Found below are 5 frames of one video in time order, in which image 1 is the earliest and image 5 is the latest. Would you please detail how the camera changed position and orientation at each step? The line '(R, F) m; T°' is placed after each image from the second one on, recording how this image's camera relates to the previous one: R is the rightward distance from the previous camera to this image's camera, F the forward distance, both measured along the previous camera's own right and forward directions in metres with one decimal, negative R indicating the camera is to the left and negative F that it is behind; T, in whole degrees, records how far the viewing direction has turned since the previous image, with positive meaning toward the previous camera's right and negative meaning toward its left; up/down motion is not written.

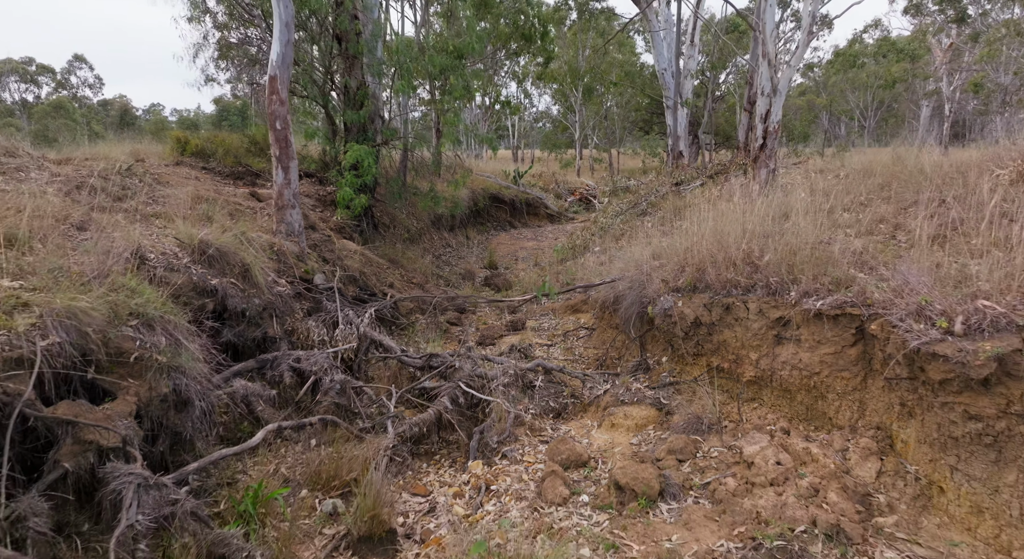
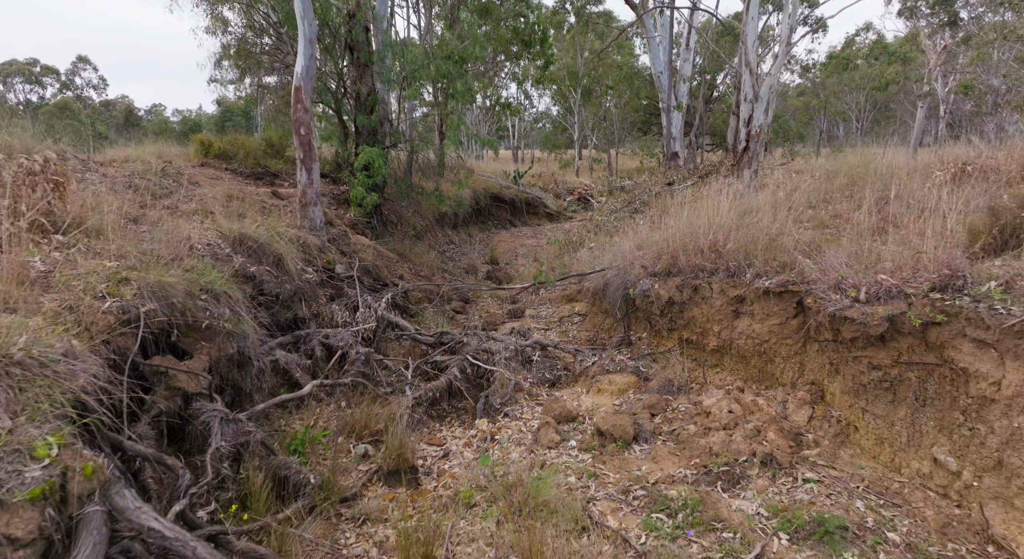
(0.0, -0.8) m; 0°
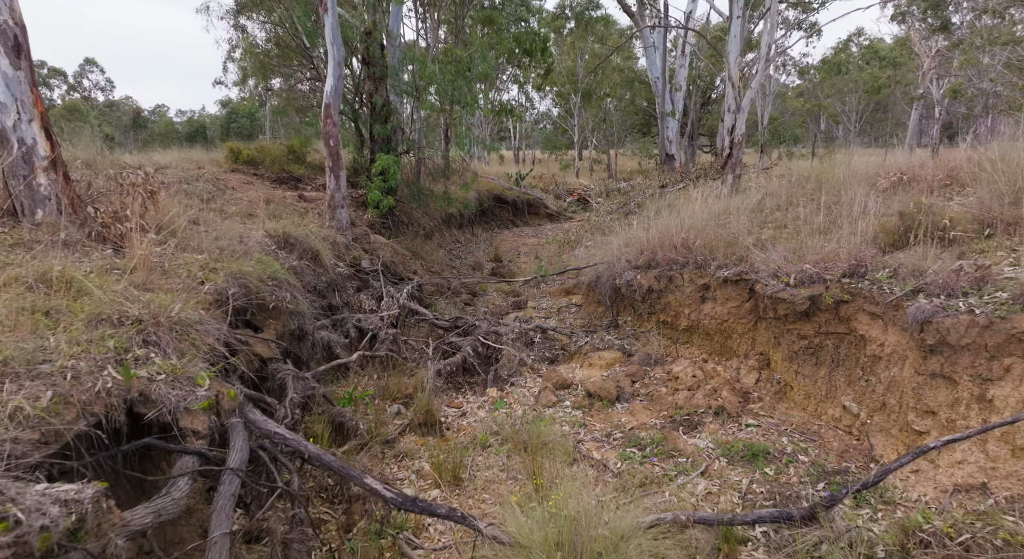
(0.0, -1.0) m; 0°
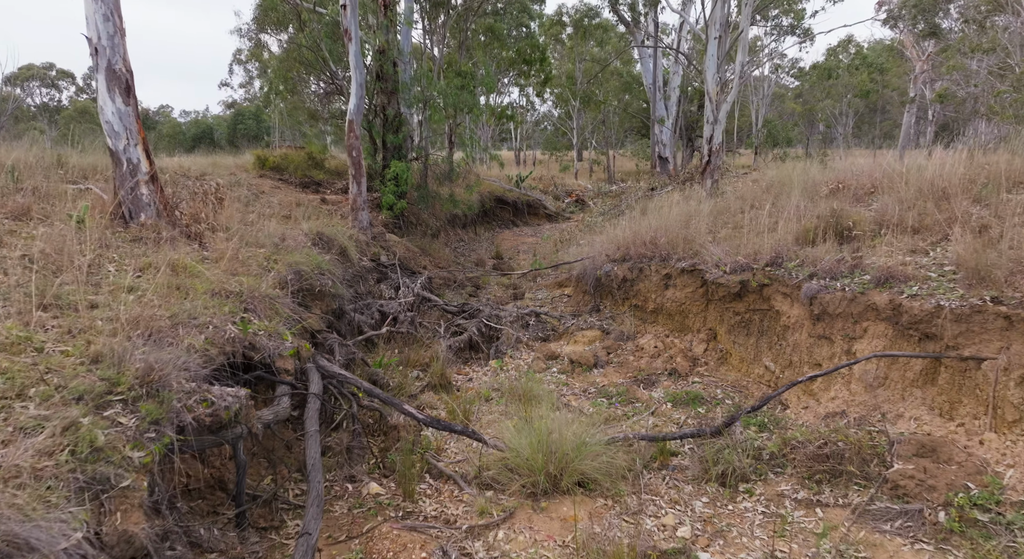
(0.0, -1.3) m; 0°
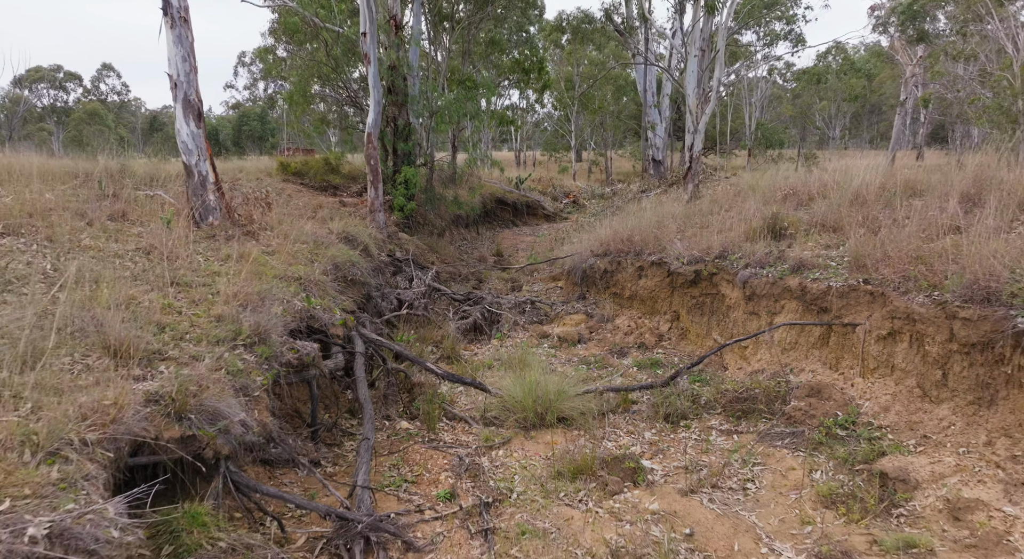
(0.0, -1.3) m; 0°
